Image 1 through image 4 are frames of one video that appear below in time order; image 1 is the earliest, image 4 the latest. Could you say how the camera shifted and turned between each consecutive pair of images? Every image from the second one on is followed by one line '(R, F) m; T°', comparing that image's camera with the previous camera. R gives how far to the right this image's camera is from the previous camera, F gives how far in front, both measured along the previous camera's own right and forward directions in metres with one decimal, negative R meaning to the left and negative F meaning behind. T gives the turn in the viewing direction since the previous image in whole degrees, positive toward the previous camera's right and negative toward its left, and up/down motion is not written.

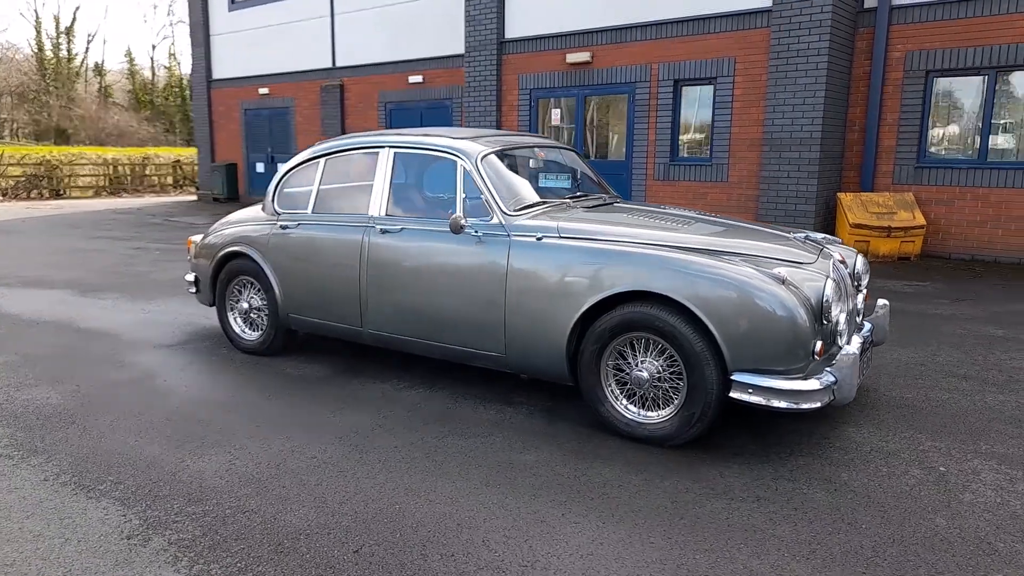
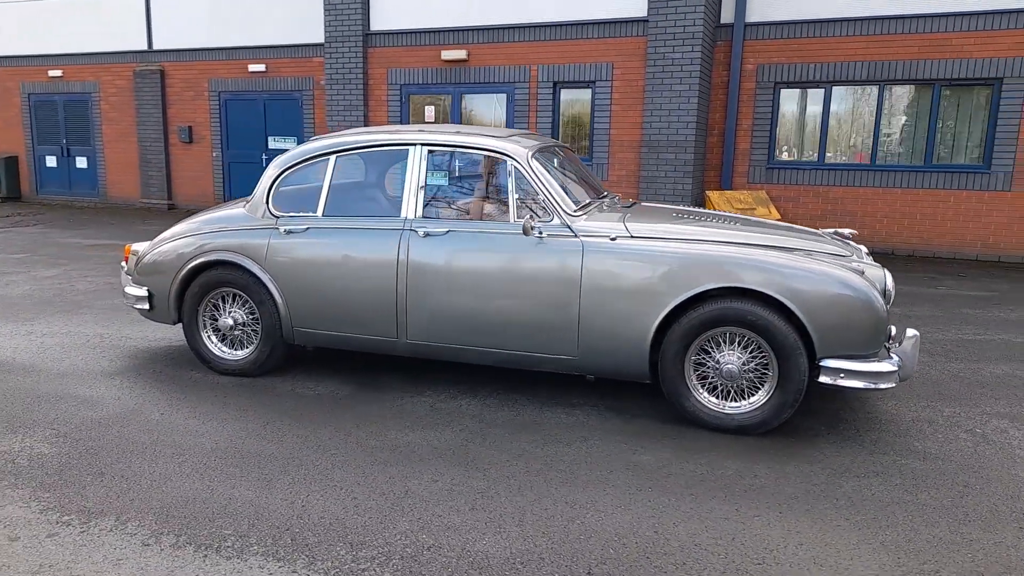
(-1.7, +0.3) m; +16°
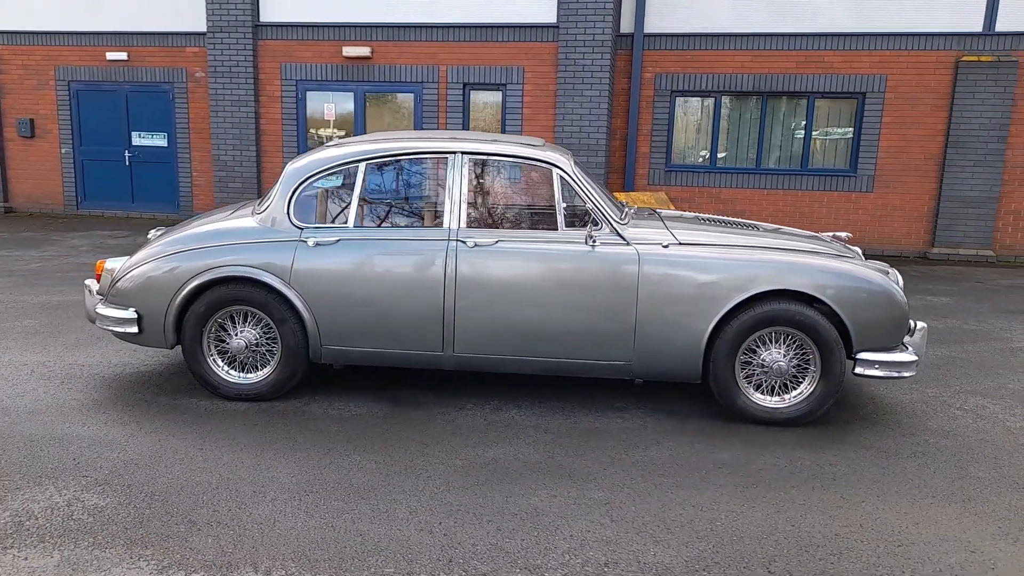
(-1.3, +0.2) m; +13°
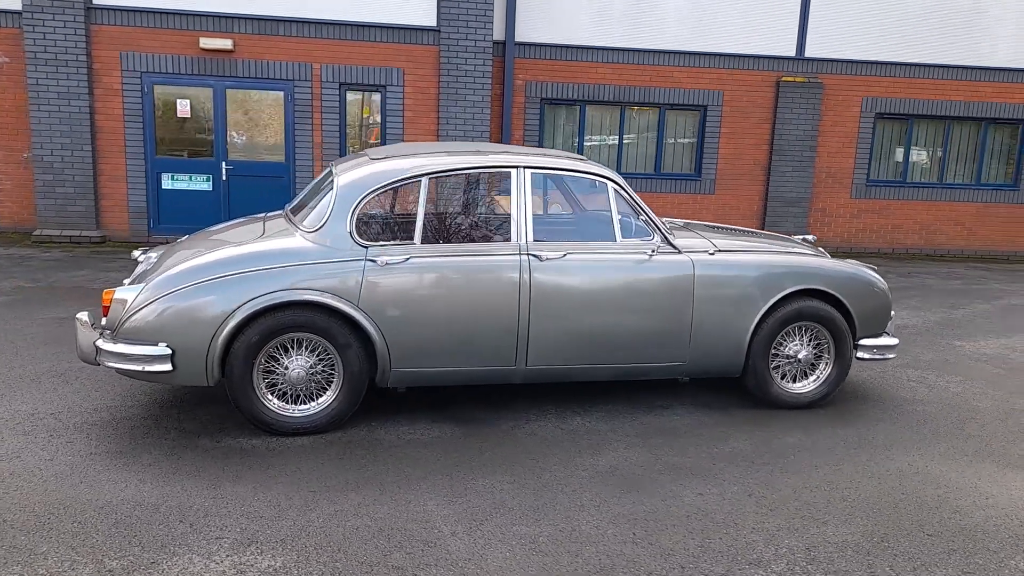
(-1.8, +0.2) m; +17°
